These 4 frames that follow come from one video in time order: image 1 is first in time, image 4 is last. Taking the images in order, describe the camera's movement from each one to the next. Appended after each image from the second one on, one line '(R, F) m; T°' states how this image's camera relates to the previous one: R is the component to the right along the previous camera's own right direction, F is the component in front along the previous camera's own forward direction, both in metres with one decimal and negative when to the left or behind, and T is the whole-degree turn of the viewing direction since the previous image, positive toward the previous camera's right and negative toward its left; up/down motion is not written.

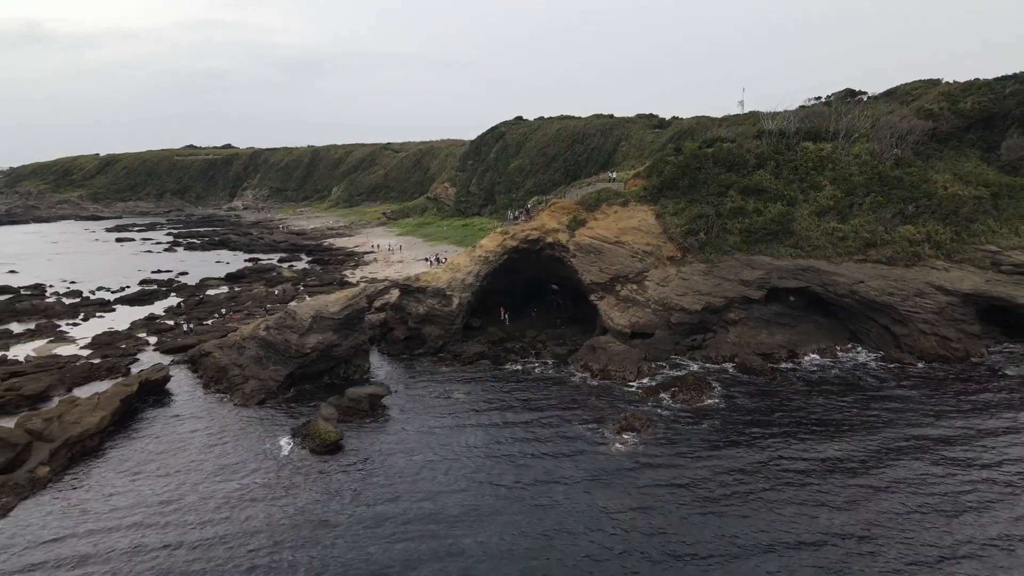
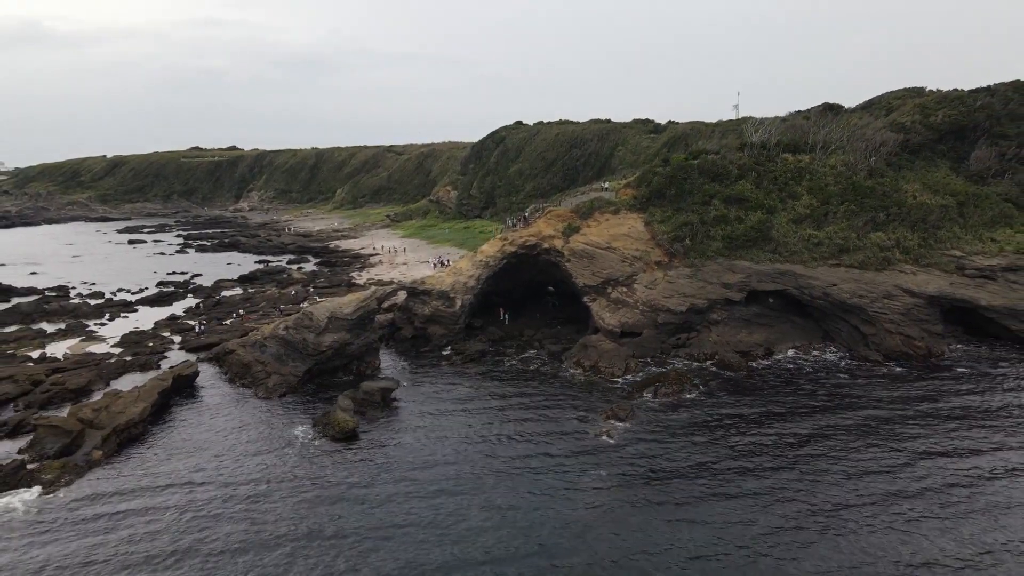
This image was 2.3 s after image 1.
(+0.1, -2.3) m; 0°
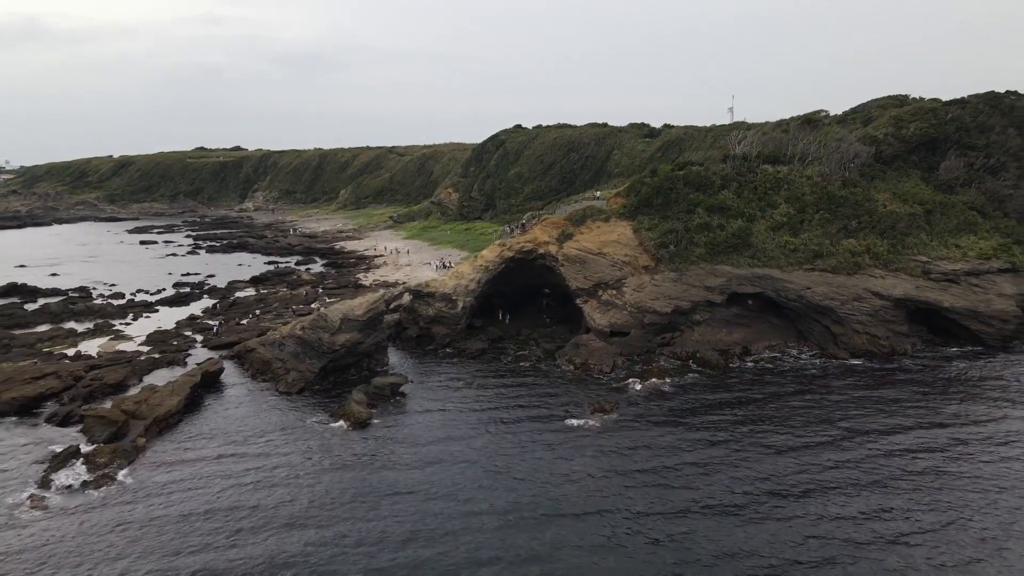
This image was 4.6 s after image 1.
(+0.2, -2.5) m; 0°
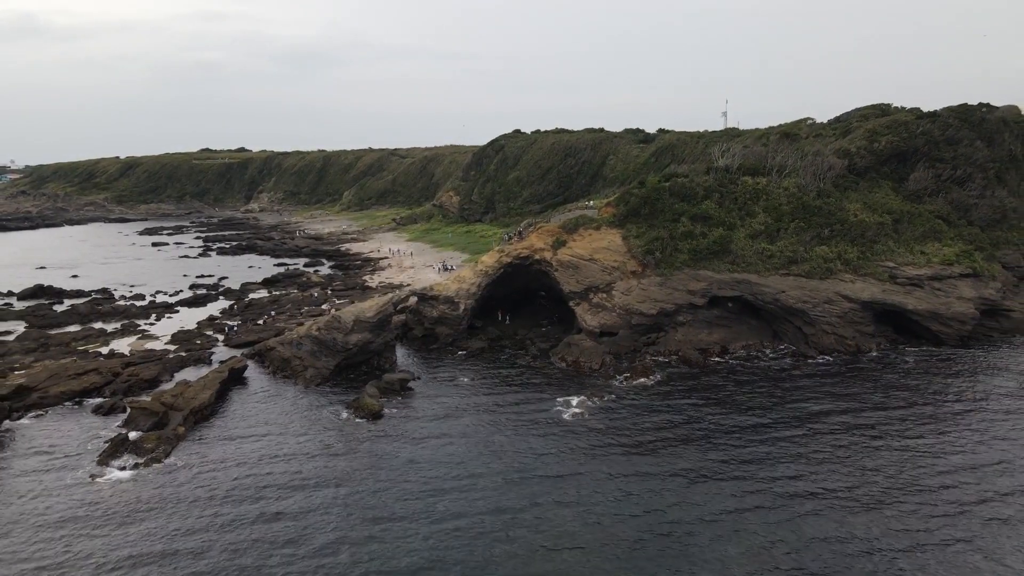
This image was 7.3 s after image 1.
(+0.2, -2.9) m; 0°
